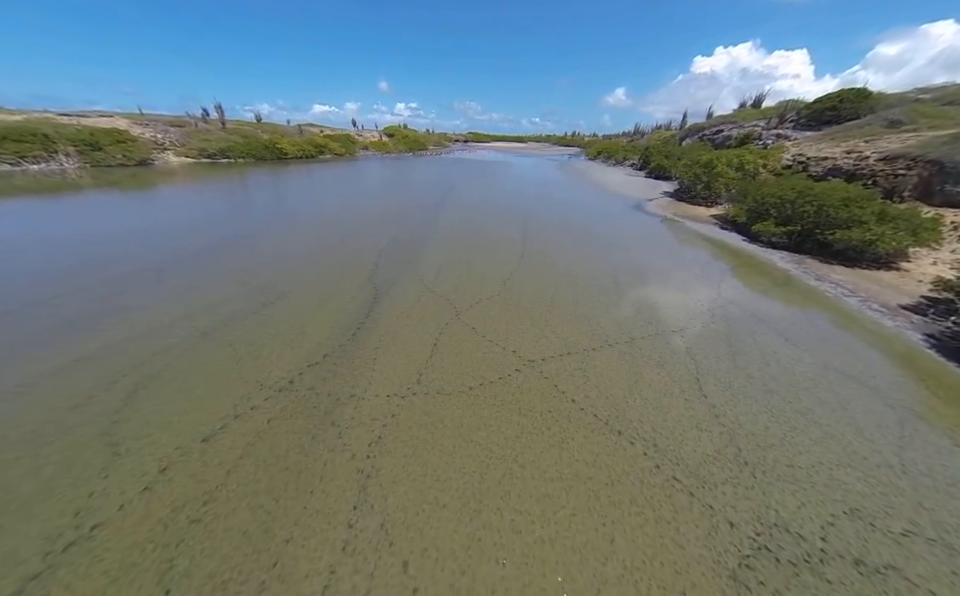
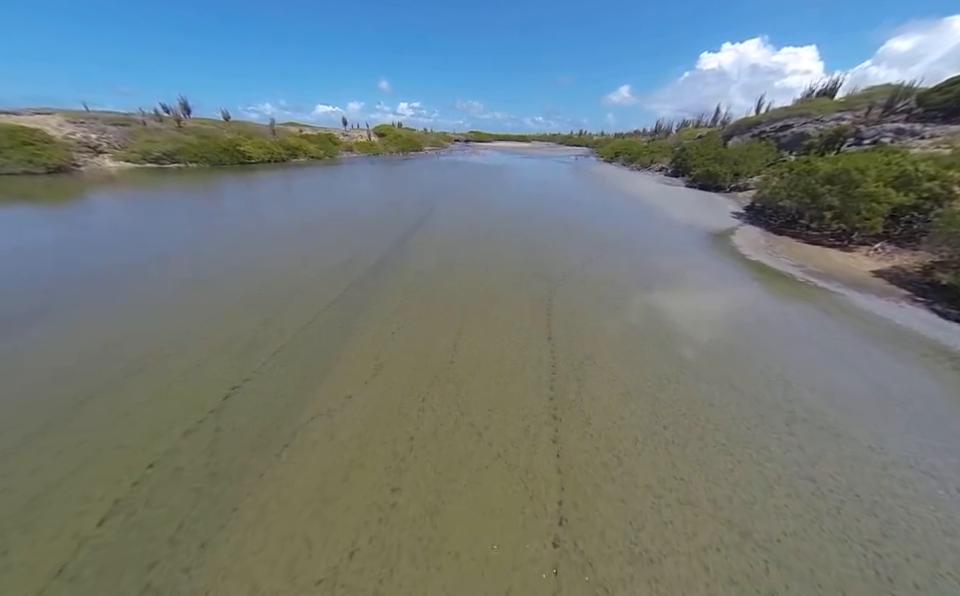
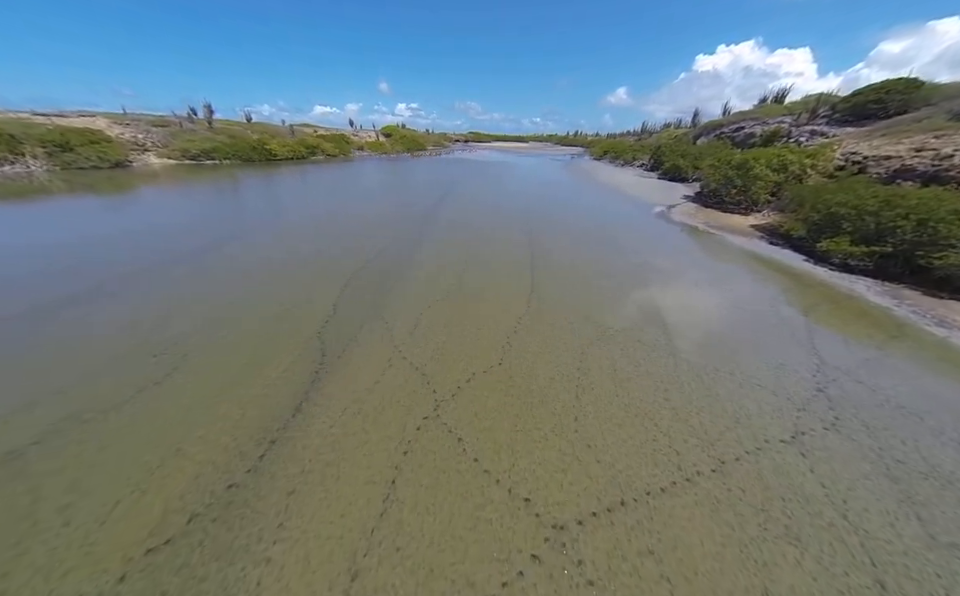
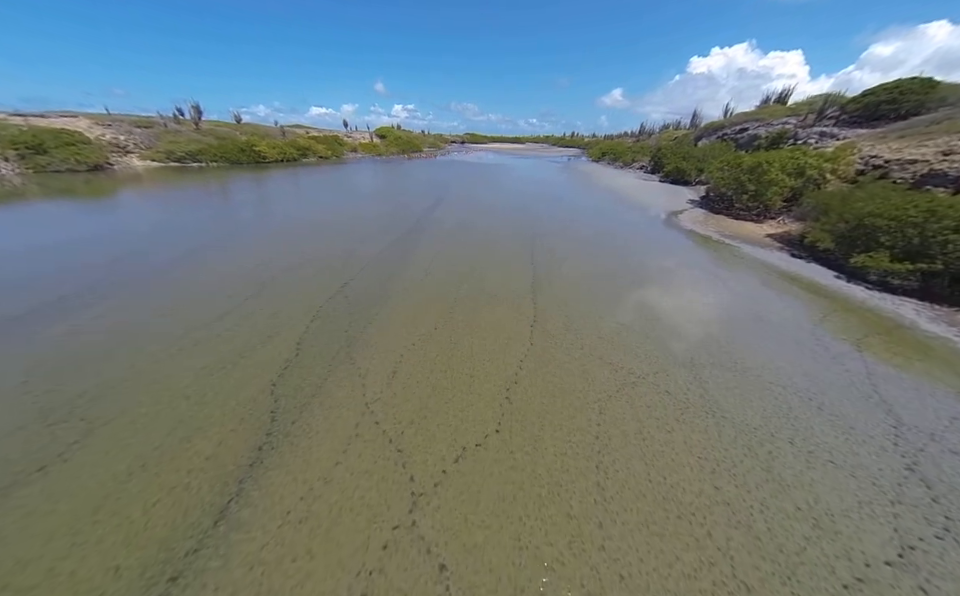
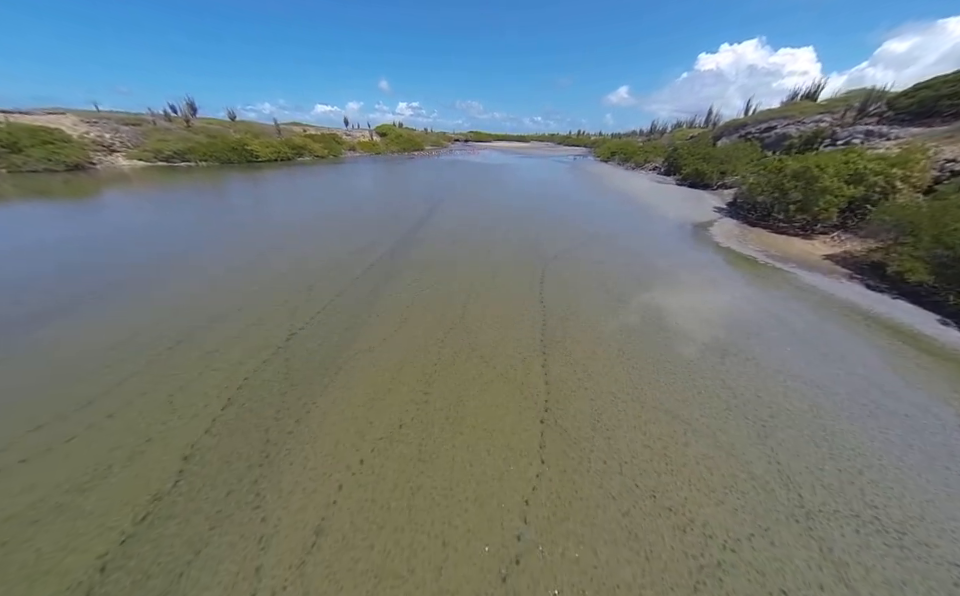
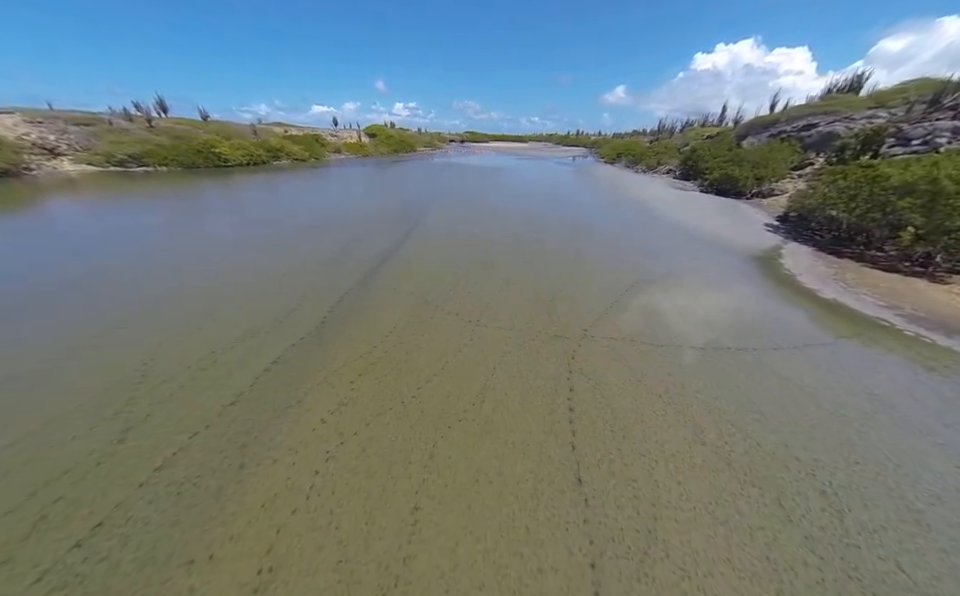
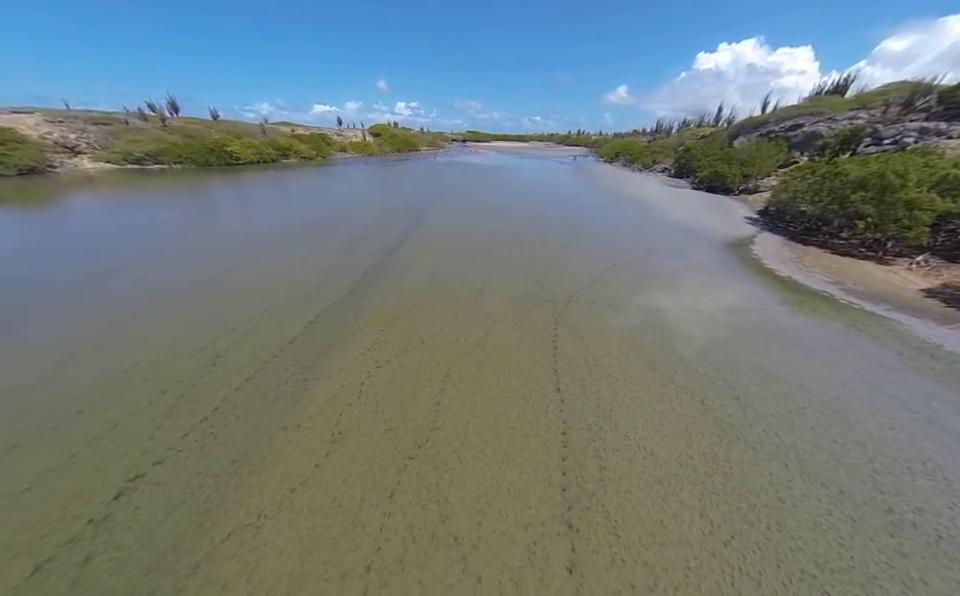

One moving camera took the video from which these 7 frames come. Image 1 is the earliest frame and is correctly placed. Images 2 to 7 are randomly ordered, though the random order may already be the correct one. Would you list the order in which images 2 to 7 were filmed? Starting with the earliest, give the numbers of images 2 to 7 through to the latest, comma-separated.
3, 4, 5, 2, 7, 6
